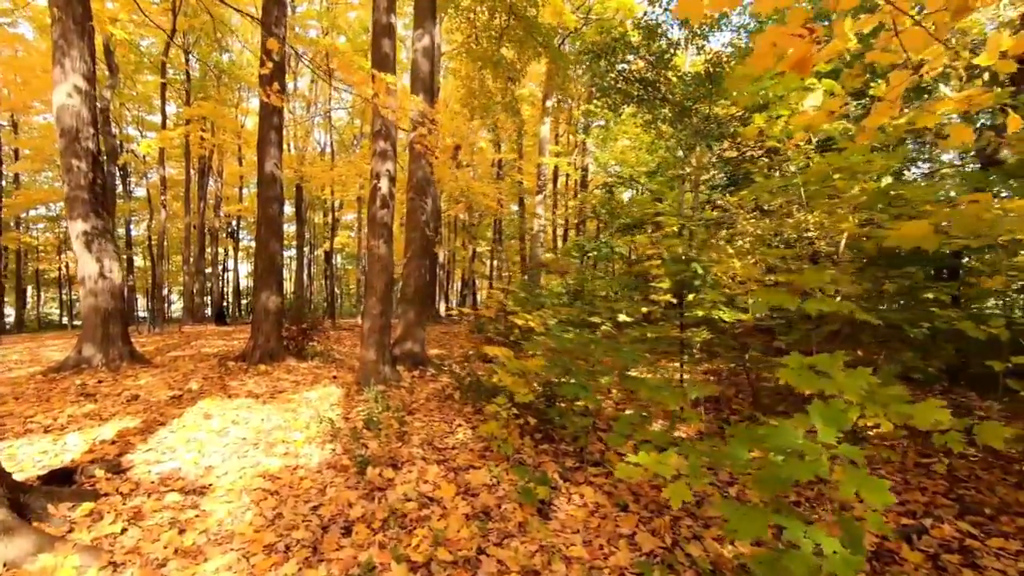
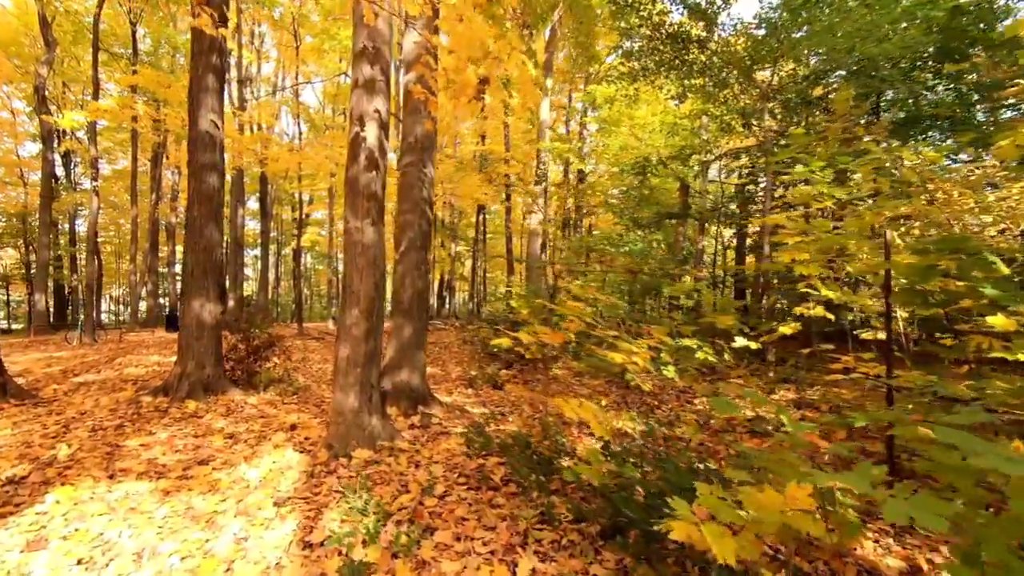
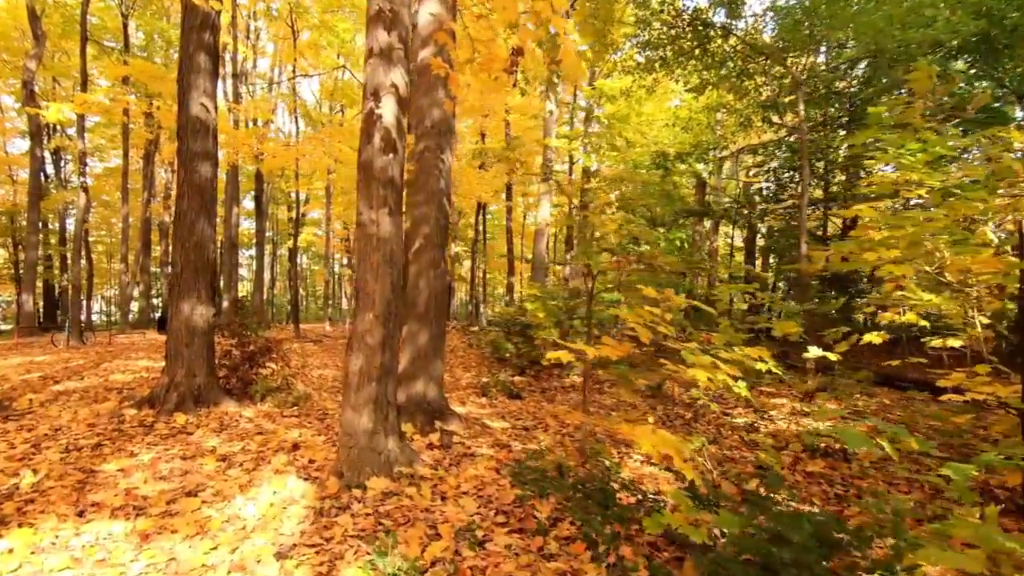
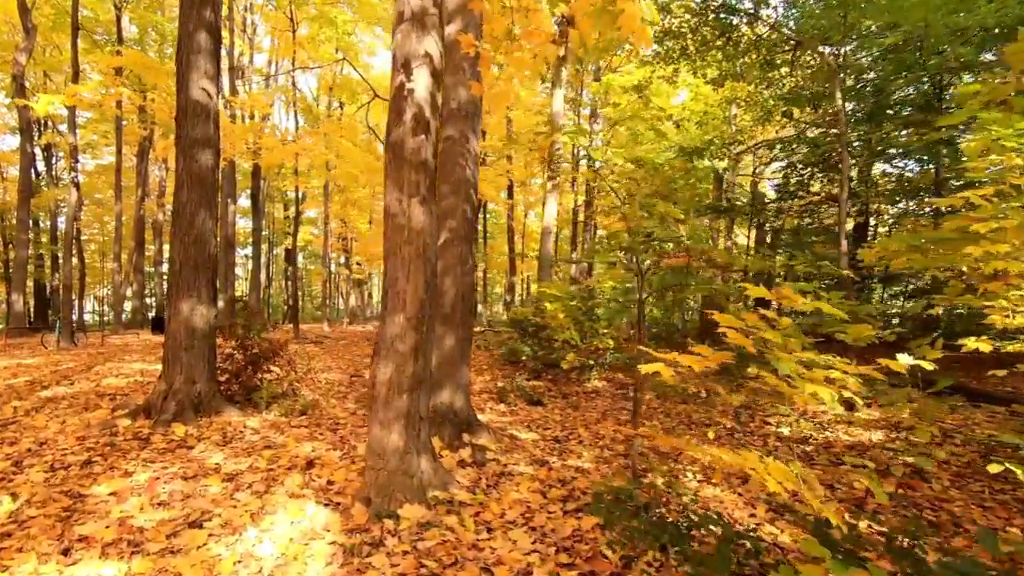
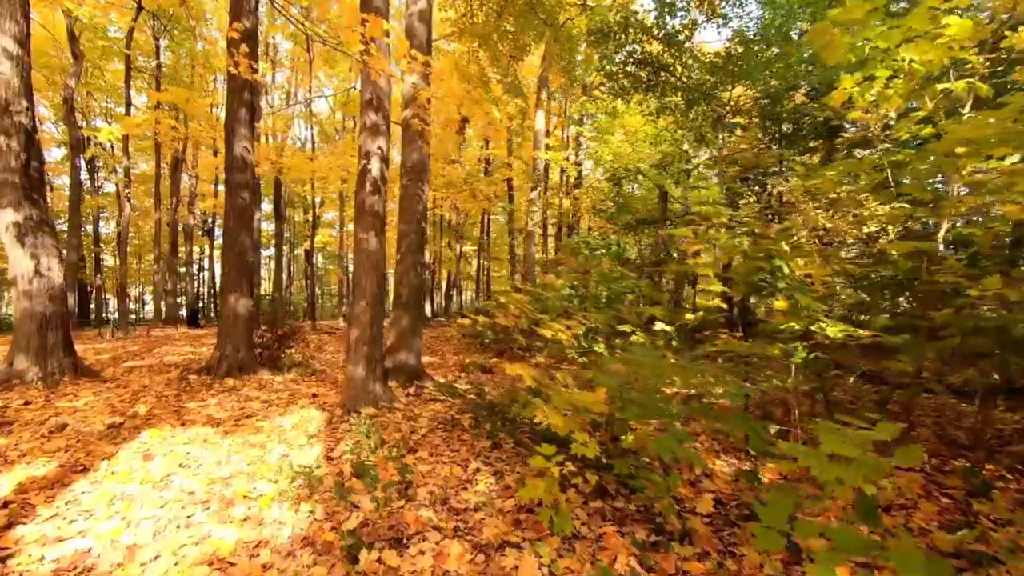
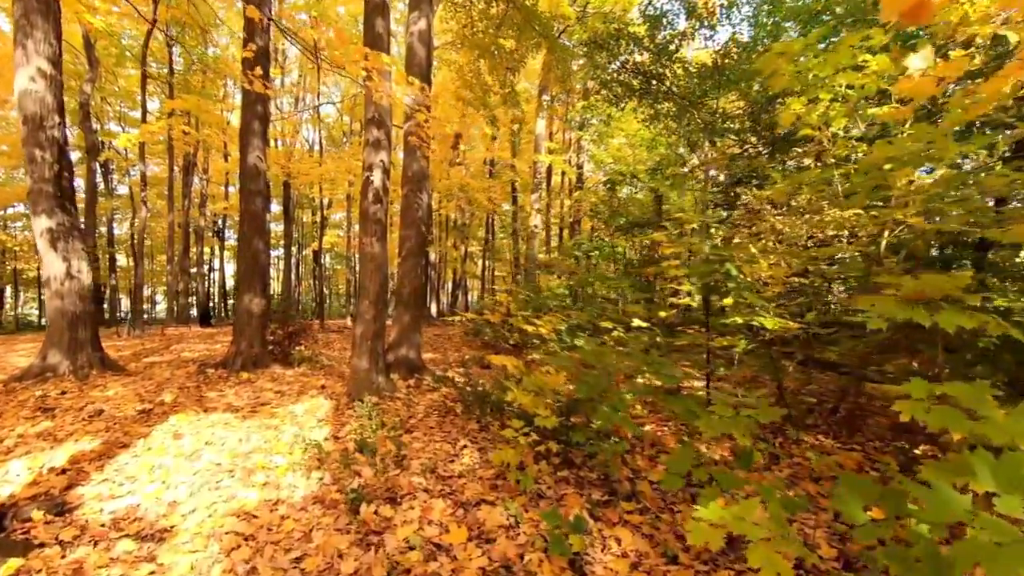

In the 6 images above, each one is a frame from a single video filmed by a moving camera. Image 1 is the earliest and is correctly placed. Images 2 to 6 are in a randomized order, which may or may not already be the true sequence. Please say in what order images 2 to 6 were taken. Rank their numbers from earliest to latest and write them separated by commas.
6, 5, 2, 3, 4
